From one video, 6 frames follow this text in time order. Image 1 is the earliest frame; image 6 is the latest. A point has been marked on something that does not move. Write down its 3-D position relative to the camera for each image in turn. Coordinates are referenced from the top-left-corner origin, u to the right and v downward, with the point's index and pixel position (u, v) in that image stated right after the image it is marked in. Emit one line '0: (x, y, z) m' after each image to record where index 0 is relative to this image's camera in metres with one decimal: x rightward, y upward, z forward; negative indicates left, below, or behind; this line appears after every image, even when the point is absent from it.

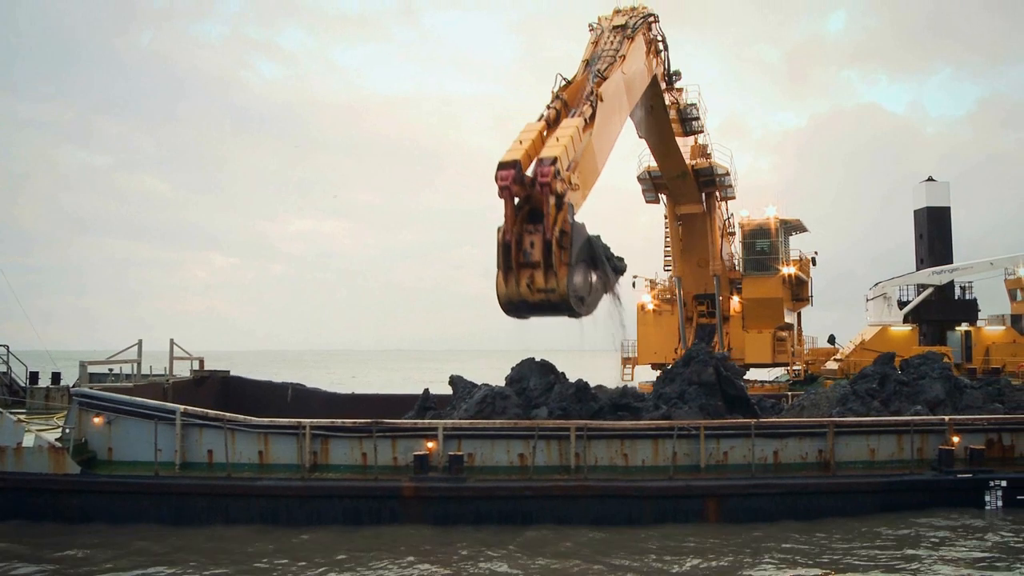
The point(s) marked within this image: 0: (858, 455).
0: (+5.0, -2.4, +10.1) m
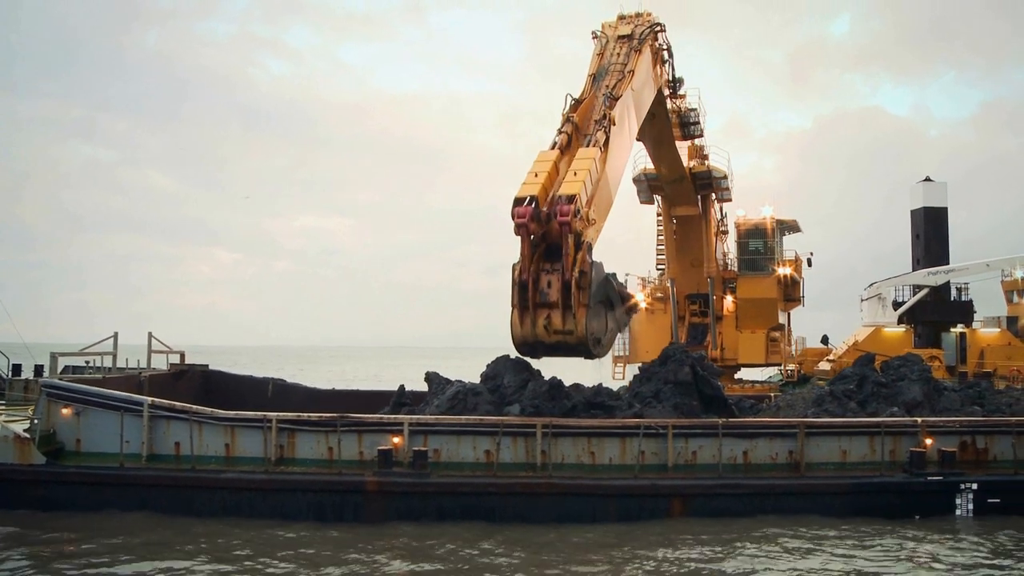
0: (+4.5, -2.4, +10.0) m
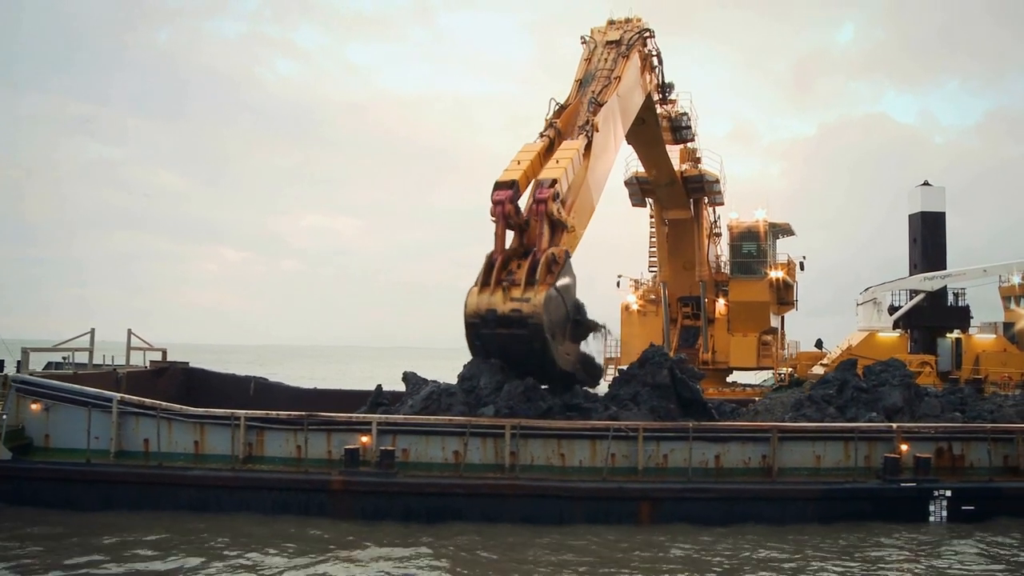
0: (+4.1, -2.4, +9.9) m
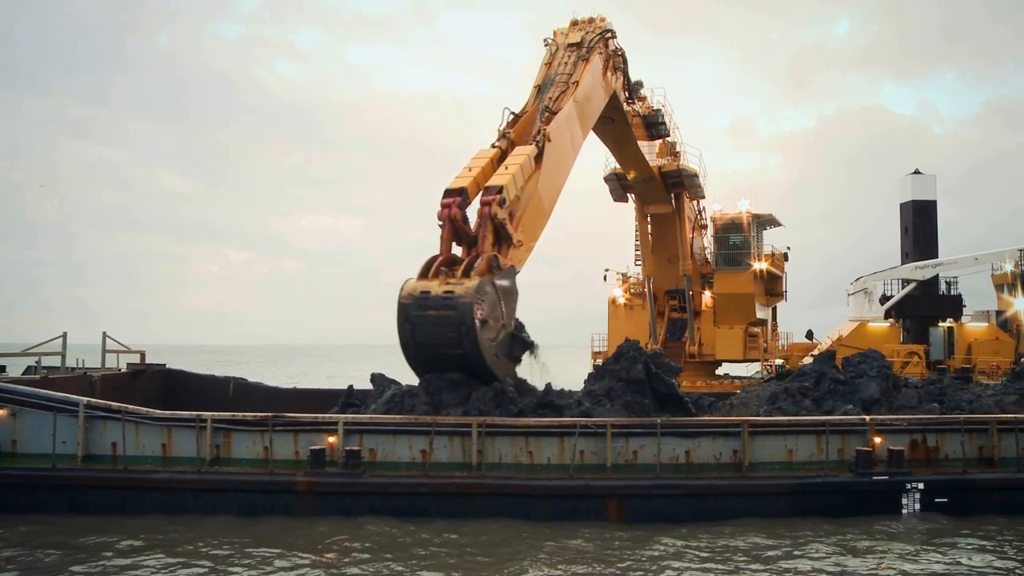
0: (+3.7, -2.3, +9.8) m
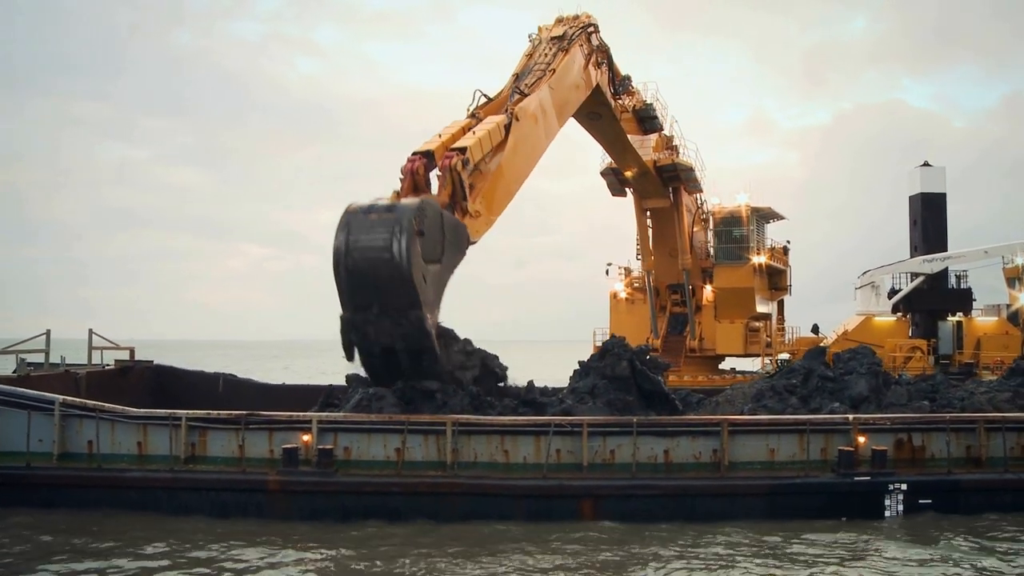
0: (+3.3, -2.3, +9.6) m
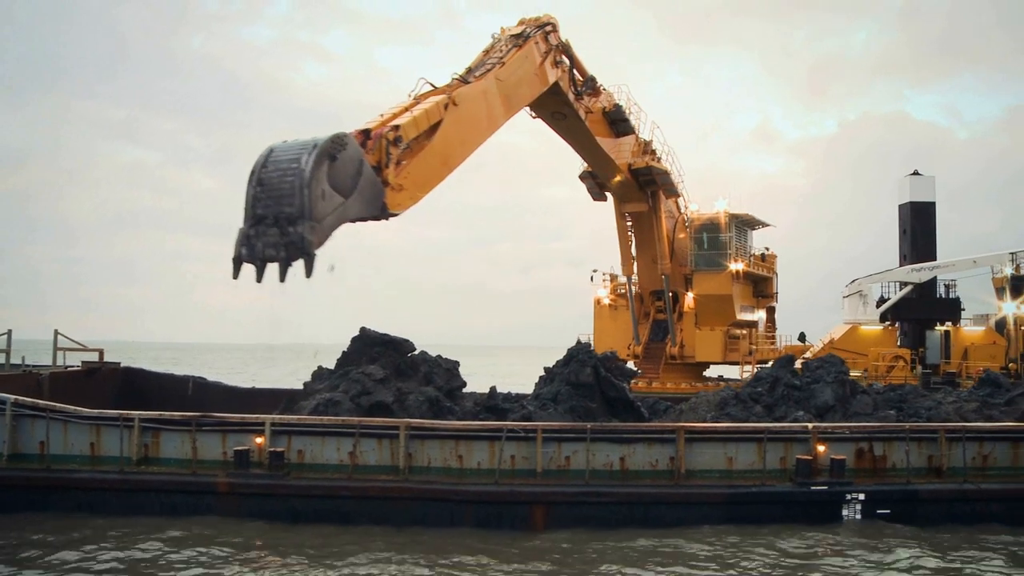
0: (+2.7, -2.4, +9.5) m
